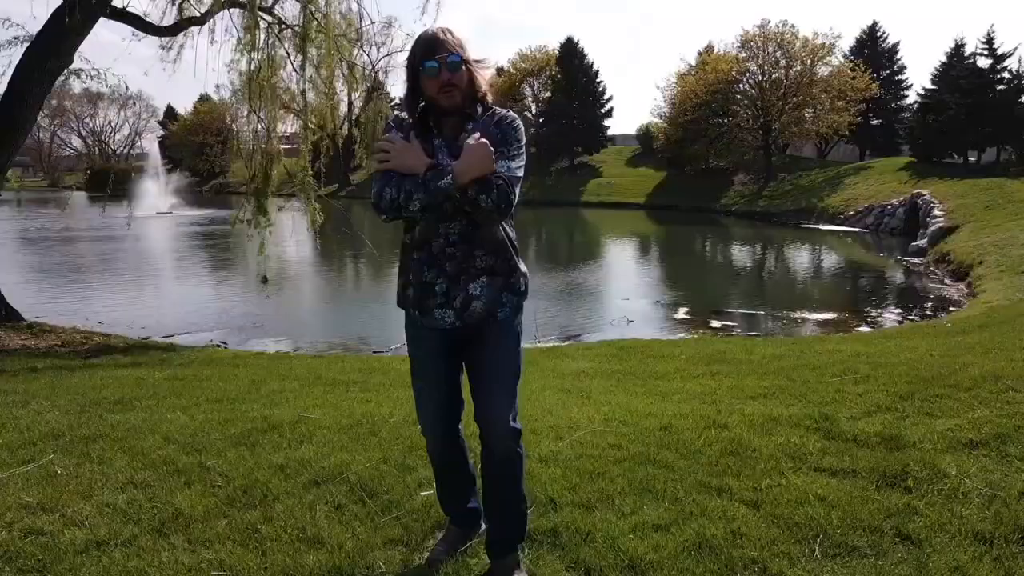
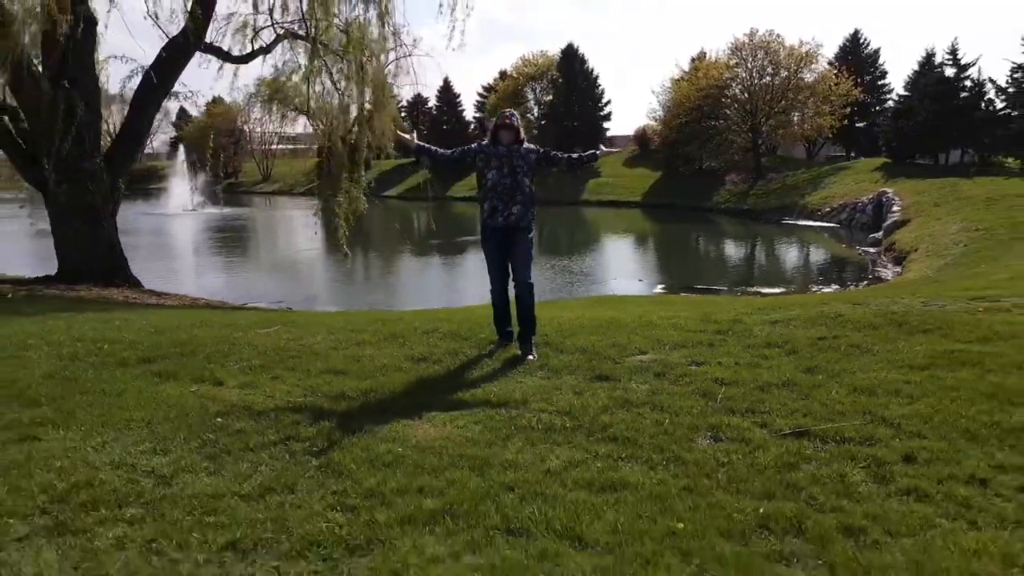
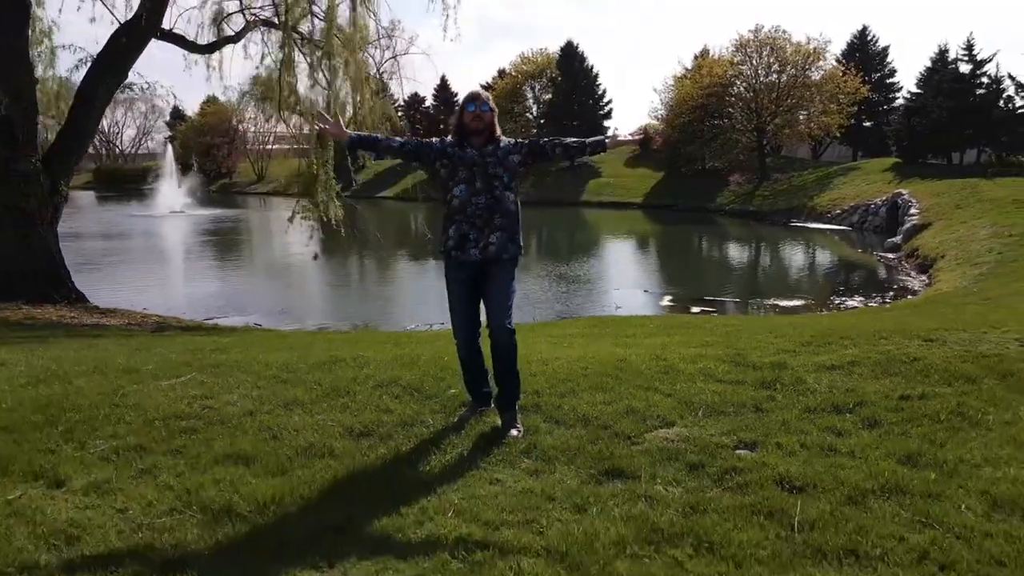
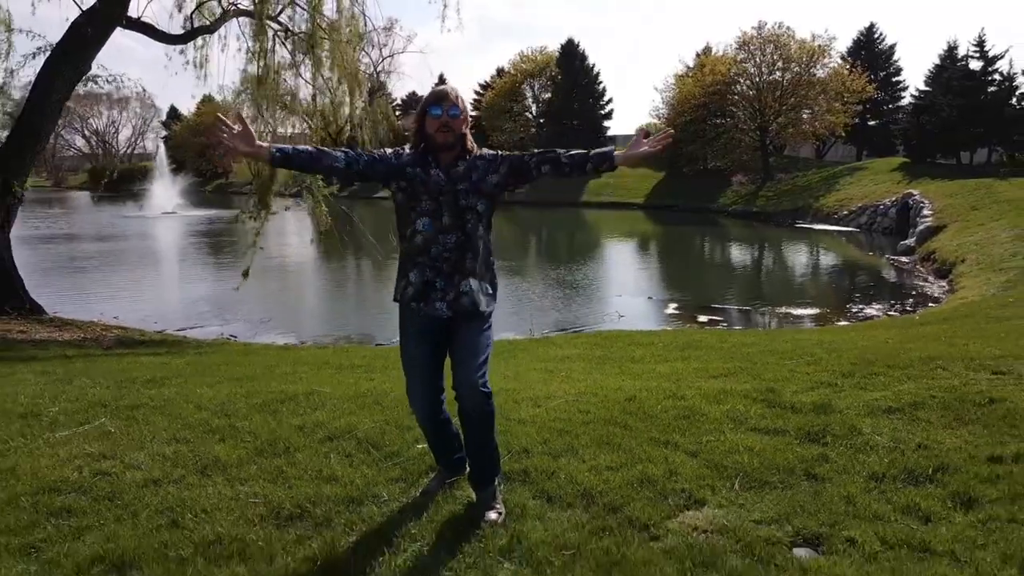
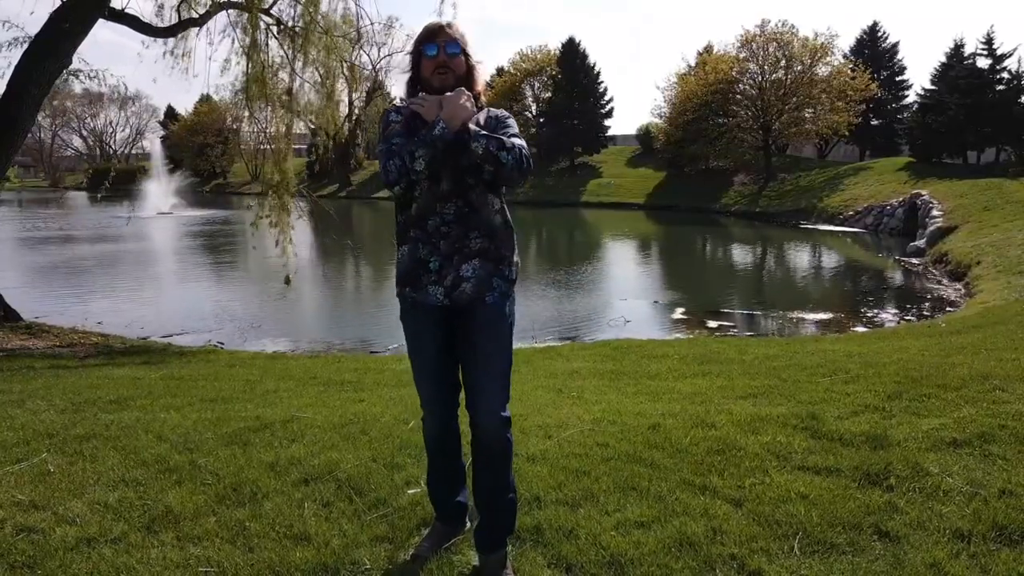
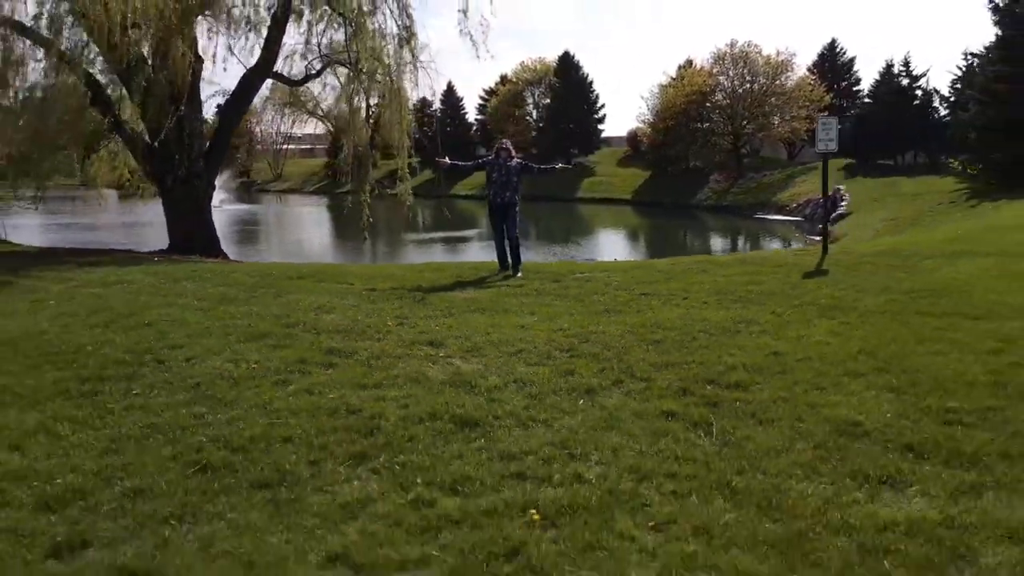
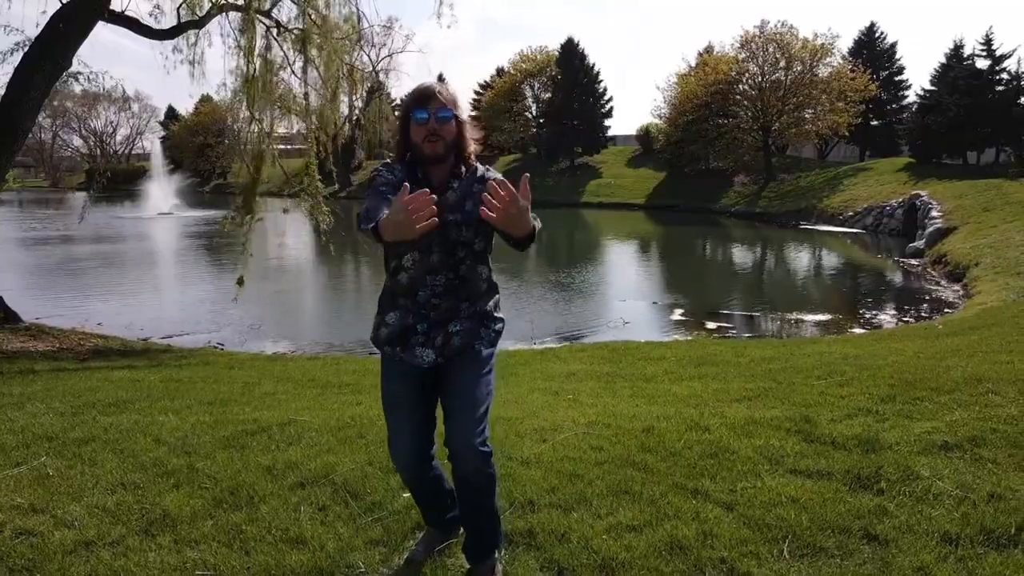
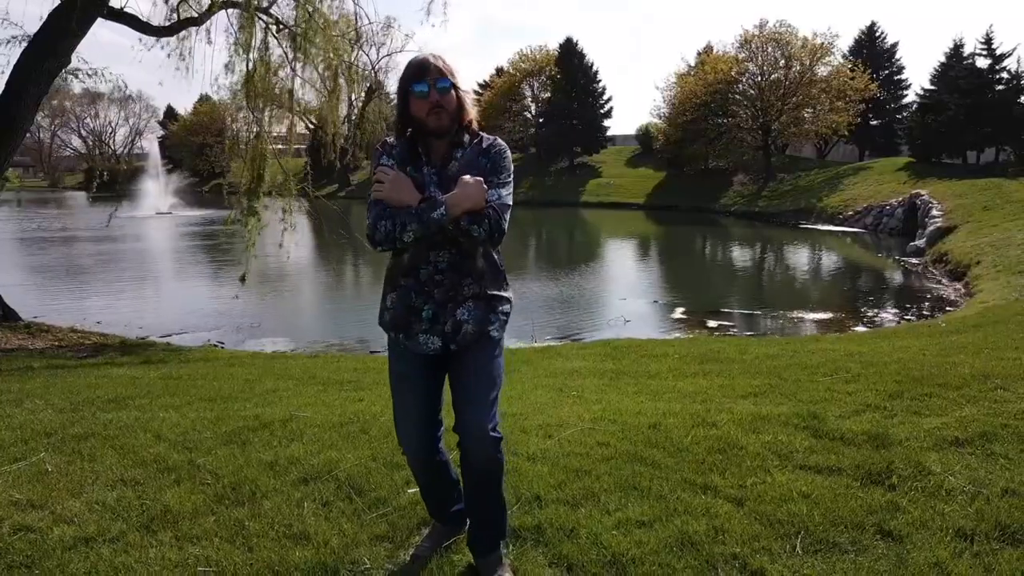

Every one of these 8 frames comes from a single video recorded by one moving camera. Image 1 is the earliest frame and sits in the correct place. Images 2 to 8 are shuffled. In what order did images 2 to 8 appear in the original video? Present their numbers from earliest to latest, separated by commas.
8, 5, 7, 4, 3, 2, 6
